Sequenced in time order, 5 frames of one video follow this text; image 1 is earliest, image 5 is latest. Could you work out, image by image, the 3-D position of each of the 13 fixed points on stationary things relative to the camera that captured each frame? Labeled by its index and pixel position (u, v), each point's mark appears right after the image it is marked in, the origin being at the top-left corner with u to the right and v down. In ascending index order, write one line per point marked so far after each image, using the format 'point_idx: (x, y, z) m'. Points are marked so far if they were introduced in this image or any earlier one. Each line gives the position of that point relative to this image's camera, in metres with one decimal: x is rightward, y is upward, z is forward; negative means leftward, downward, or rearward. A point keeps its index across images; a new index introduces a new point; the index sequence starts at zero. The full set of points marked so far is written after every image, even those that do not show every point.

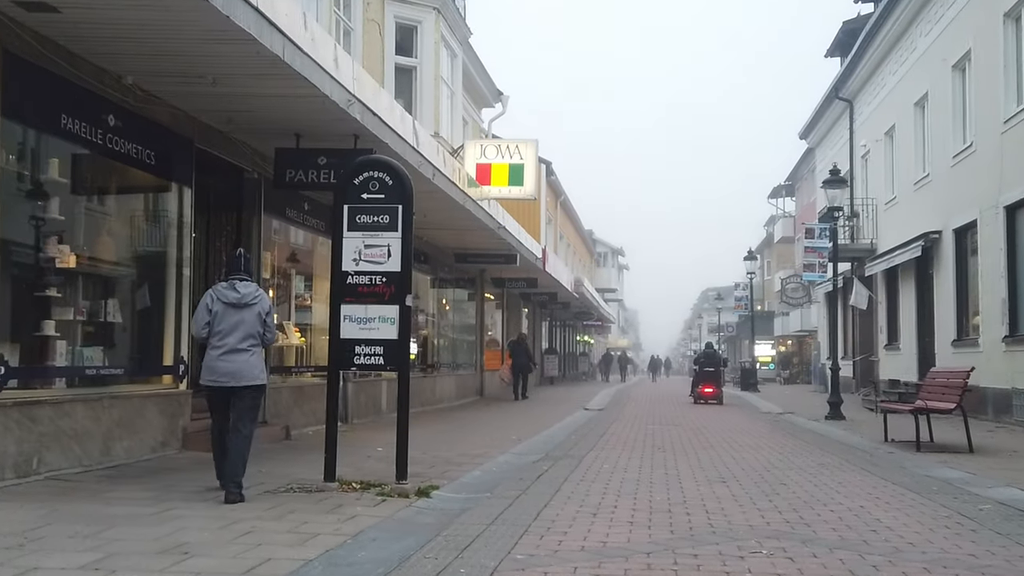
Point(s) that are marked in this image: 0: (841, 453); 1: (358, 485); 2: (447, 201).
0: (+3.7, -1.8, +11.2) m
1: (-1.1, -1.4, +7.1) m
2: (-1.0, +1.3, +15.5) m
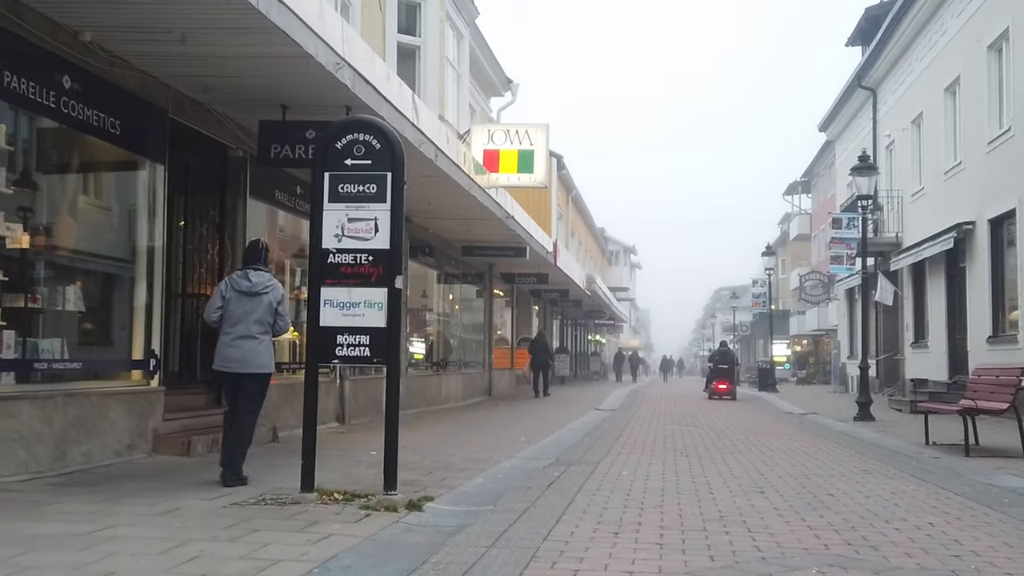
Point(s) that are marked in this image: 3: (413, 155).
0: (+3.7, -1.7, +10.1) m
1: (-1.1, -1.3, +6.2) m
2: (-0.9, +1.4, +14.6) m
3: (-1.2, +1.6, +11.9) m
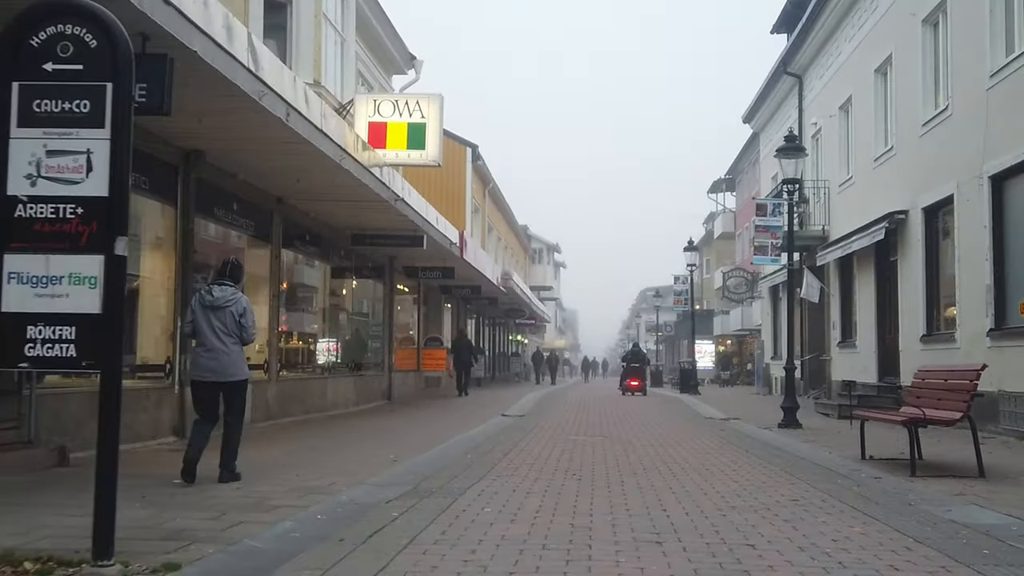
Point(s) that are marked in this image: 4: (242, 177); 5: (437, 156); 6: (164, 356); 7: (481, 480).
0: (+2.5, -1.6, +8.4) m
1: (-2.0, -1.1, +4.1) m
2: (-2.3, +1.5, +12.5) m
3: (-2.5, +1.7, +9.8) m
4: (-3.5, +1.4, +13.0) m
5: (-1.1, +2.0, +15.1) m
6: (-3.9, -0.8, +11.2) m
7: (-0.3, -1.5, +8.1) m
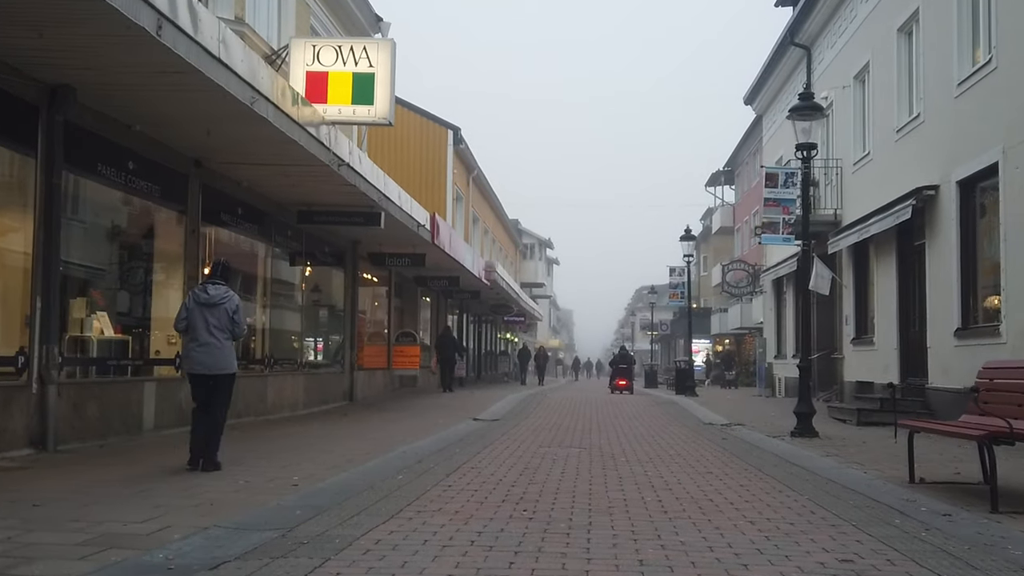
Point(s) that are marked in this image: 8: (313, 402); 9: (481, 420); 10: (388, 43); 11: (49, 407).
0: (+2.1, -1.4, +6.0) m
1: (-2.4, -0.9, +1.7) m
2: (-2.8, +1.8, +10.1) m
3: (-2.9, +1.9, +7.5) m
4: (-4.0, +1.7, +10.6) m
5: (-1.6, +2.2, +12.7) m
6: (-4.3, -0.5, +8.8) m
7: (-0.7, -1.3, +5.7) m
8: (-3.6, -2.1, +18.0) m
9: (-0.5, -2.2, +16.5) m
10: (-1.6, +3.1, +12.9) m
11: (-4.2, -1.1, +9.1) m
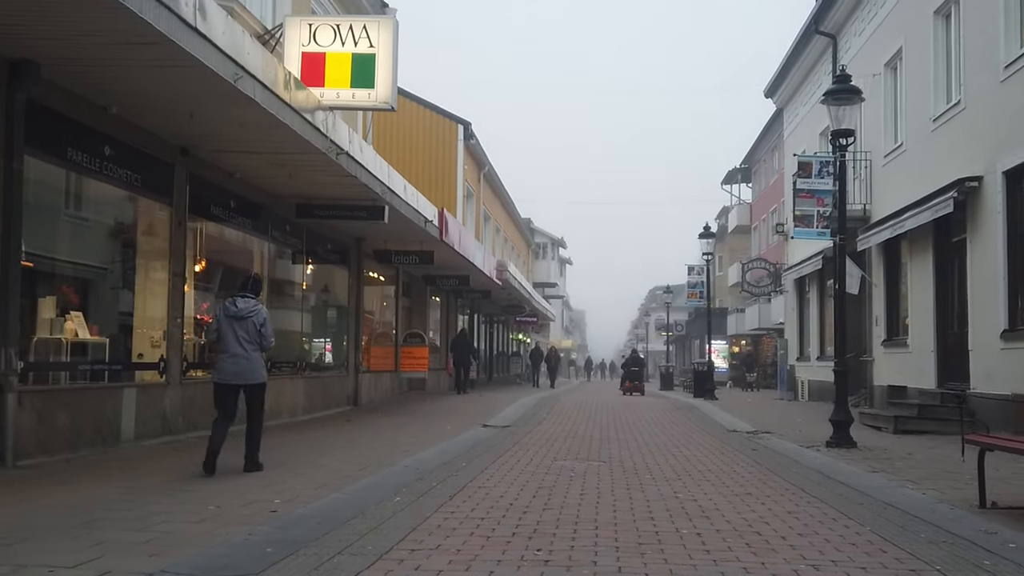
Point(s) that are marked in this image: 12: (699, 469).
0: (+2.1, -1.3, +5.0) m
1: (-2.4, -0.9, +0.7) m
2: (-2.7, +1.8, +9.1) m
3: (-2.8, +2.0, +6.5) m
4: (-3.8, +1.7, +9.7) m
5: (-1.4, +2.2, +11.8) m
6: (-4.2, -0.5, +7.9) m
7: (-0.6, -1.3, +4.7) m
8: (-3.4, -2.0, +17.1) m
9: (-0.3, -2.1, +15.5) m
10: (-1.5, +3.2, +11.9) m
11: (-4.1, -1.0, +8.1) m
12: (+1.7, -1.7, +9.2) m
